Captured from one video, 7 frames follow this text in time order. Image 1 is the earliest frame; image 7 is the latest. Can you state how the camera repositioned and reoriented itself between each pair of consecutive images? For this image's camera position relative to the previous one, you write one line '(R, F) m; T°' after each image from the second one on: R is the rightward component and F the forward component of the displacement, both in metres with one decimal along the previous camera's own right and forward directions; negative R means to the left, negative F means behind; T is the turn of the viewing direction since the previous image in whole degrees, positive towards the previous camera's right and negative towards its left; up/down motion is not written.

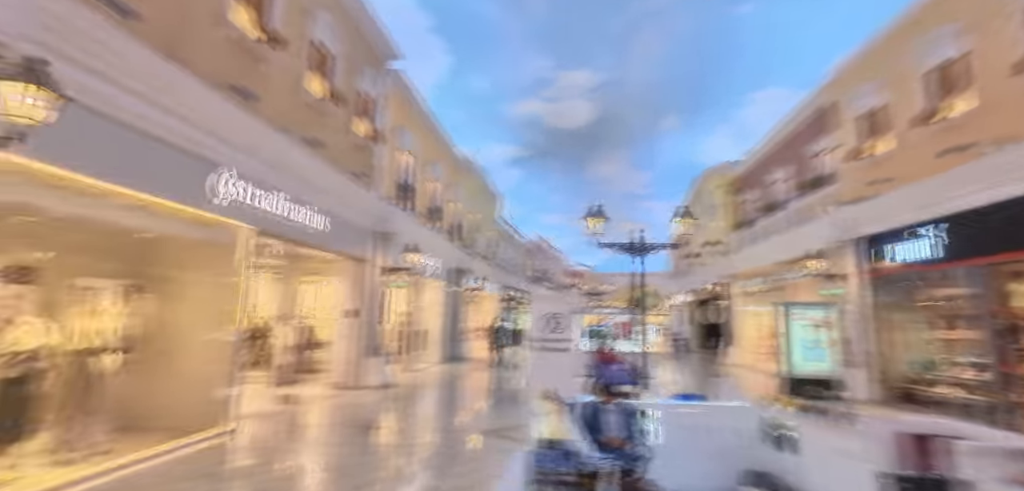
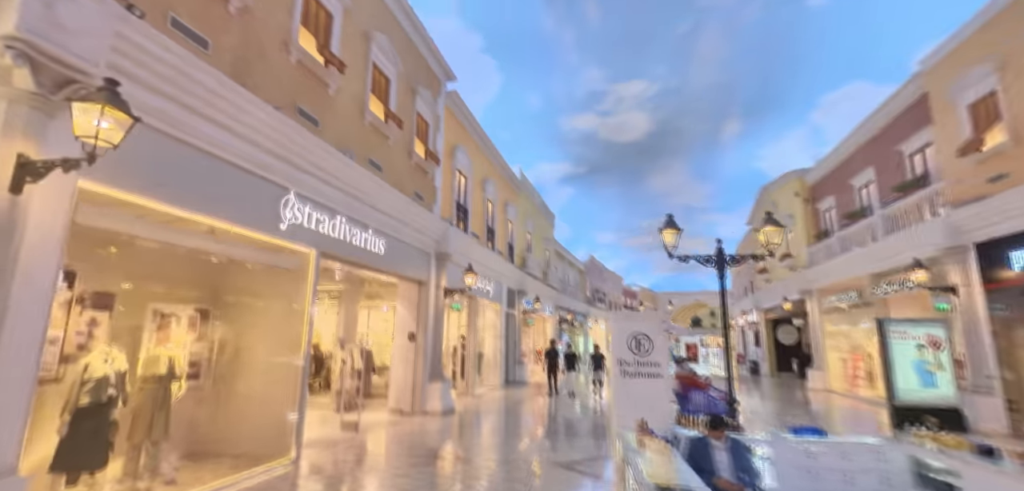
(-0.2, +0.3) m; -6°
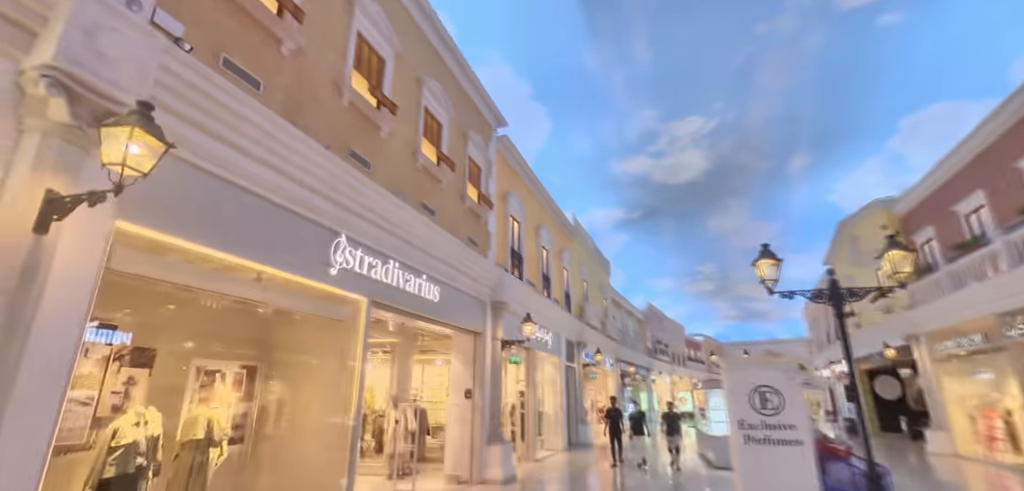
(-0.2, +0.6) m; -6°
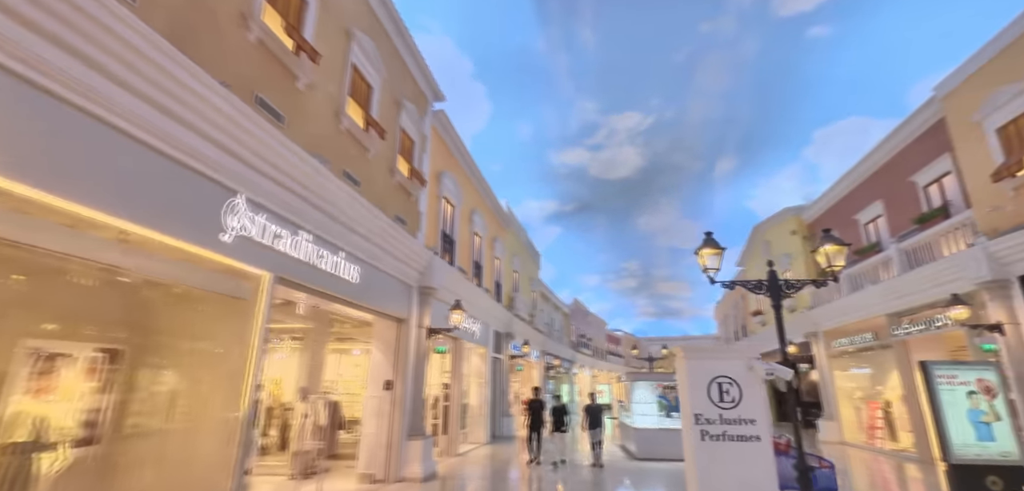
(0.0, +0.5) m; +9°
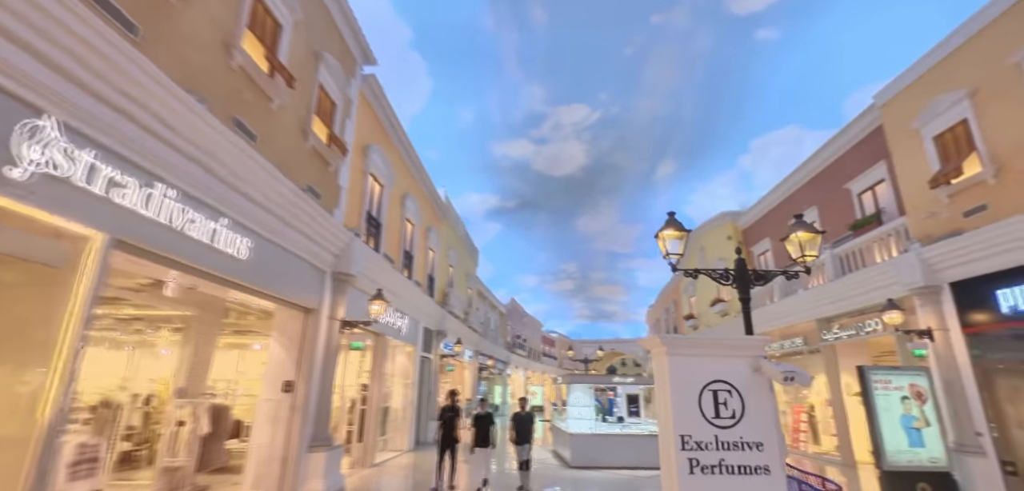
(+0.1, +0.8) m; +7°
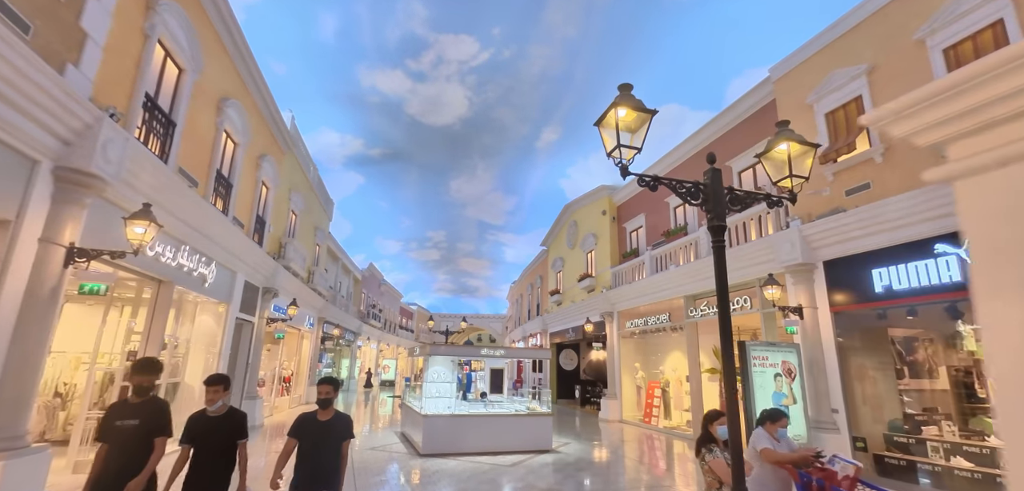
(+0.1, +1.6) m; +16°
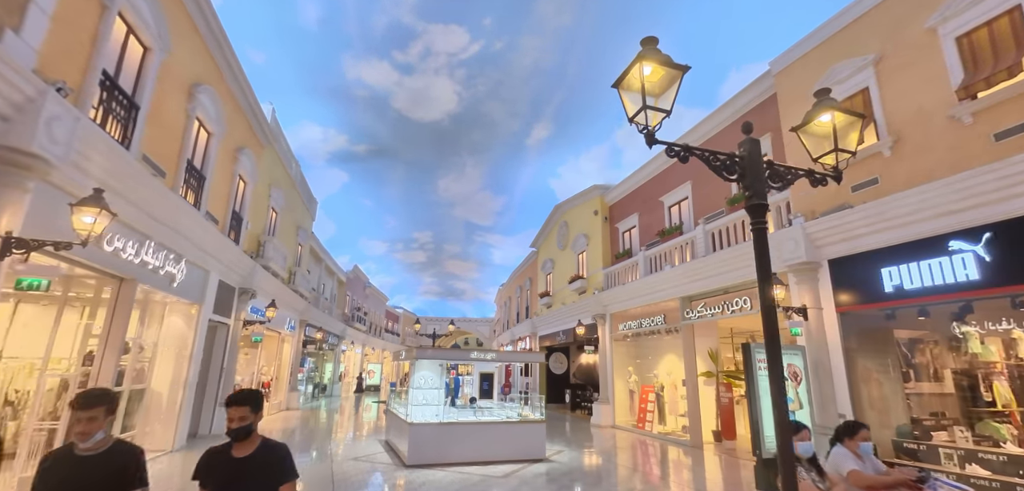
(-0.1, +0.4) m; +2°
